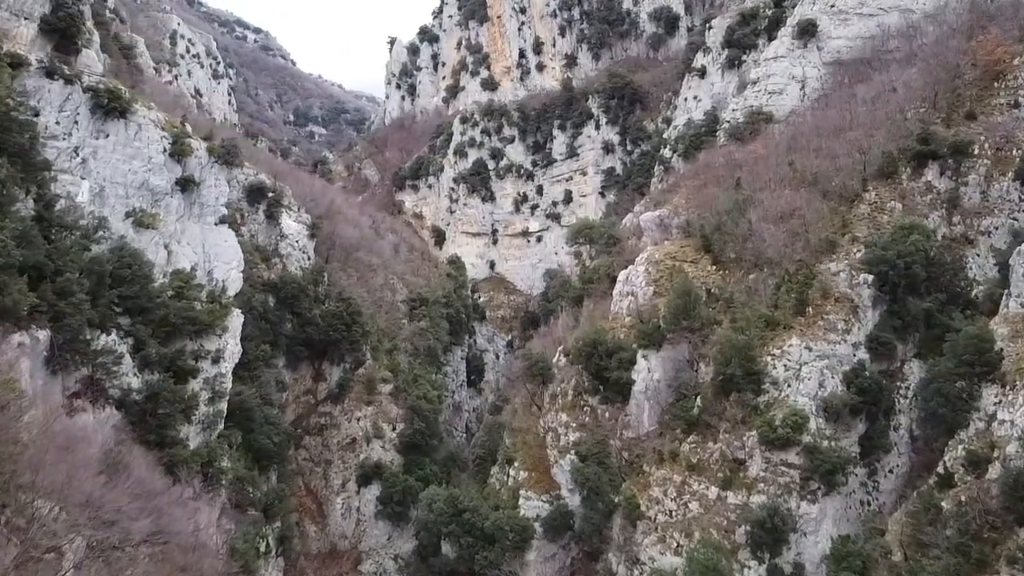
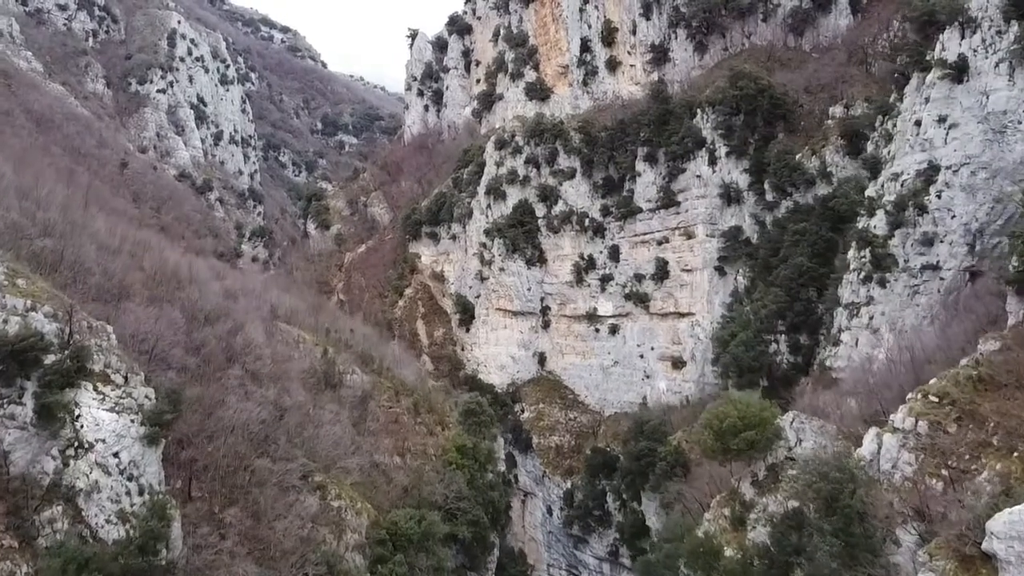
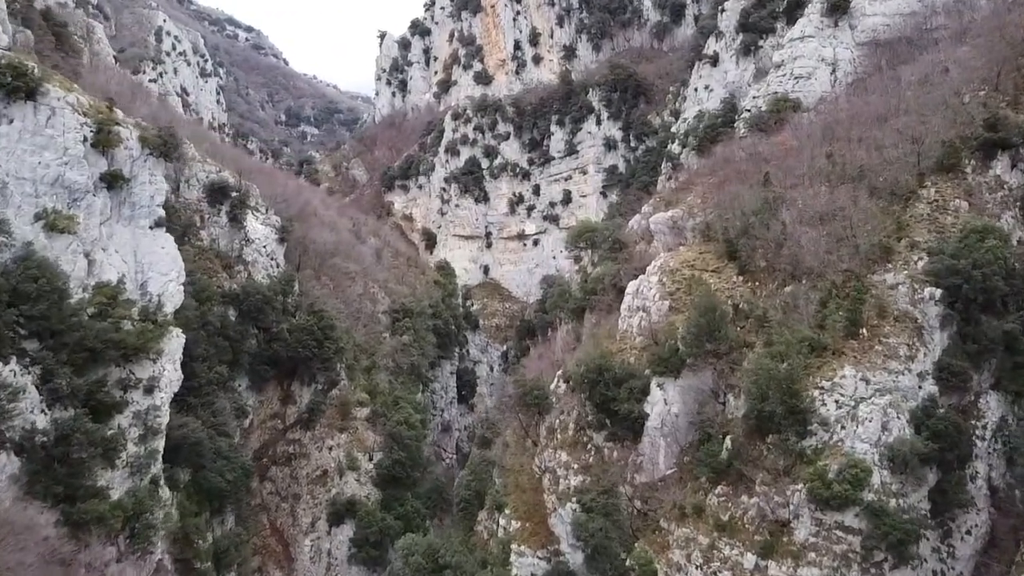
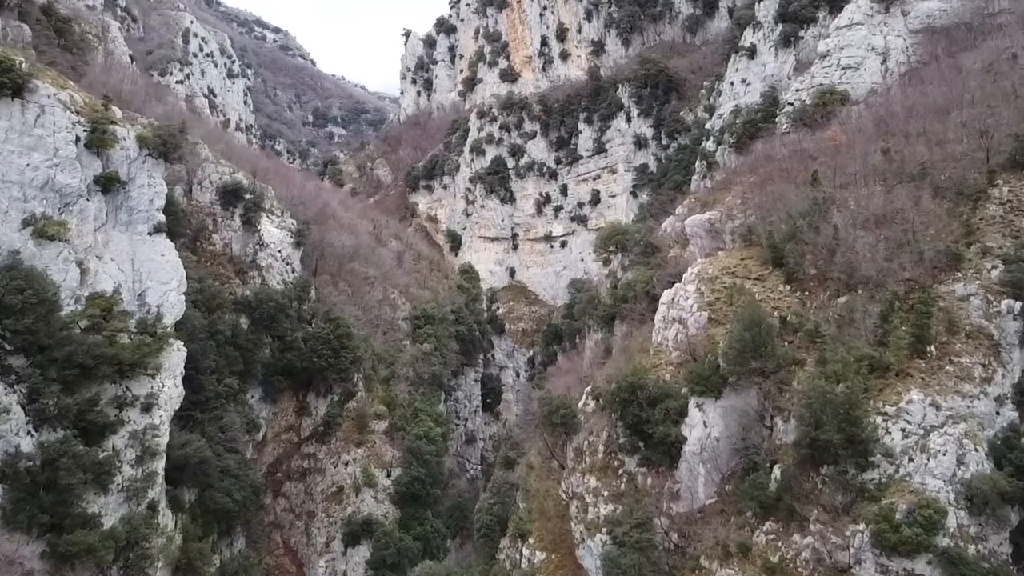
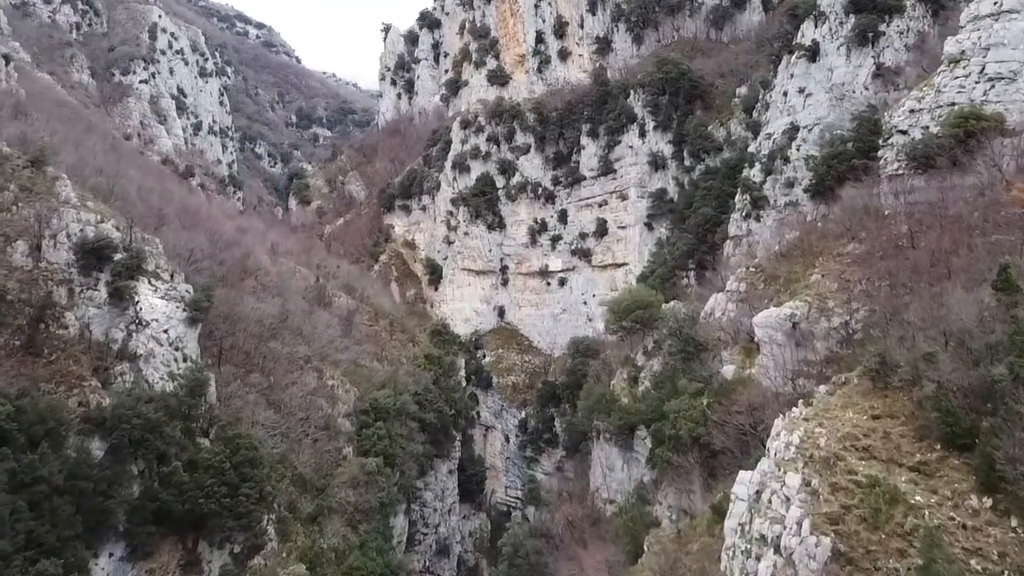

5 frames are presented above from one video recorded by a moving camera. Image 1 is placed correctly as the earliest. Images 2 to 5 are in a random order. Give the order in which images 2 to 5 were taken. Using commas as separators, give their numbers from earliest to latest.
3, 4, 5, 2
